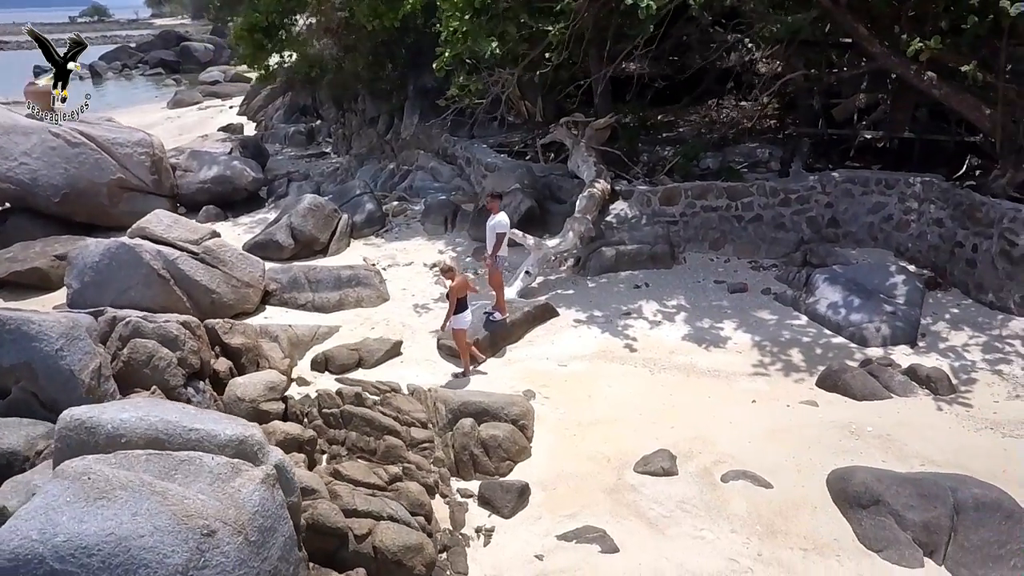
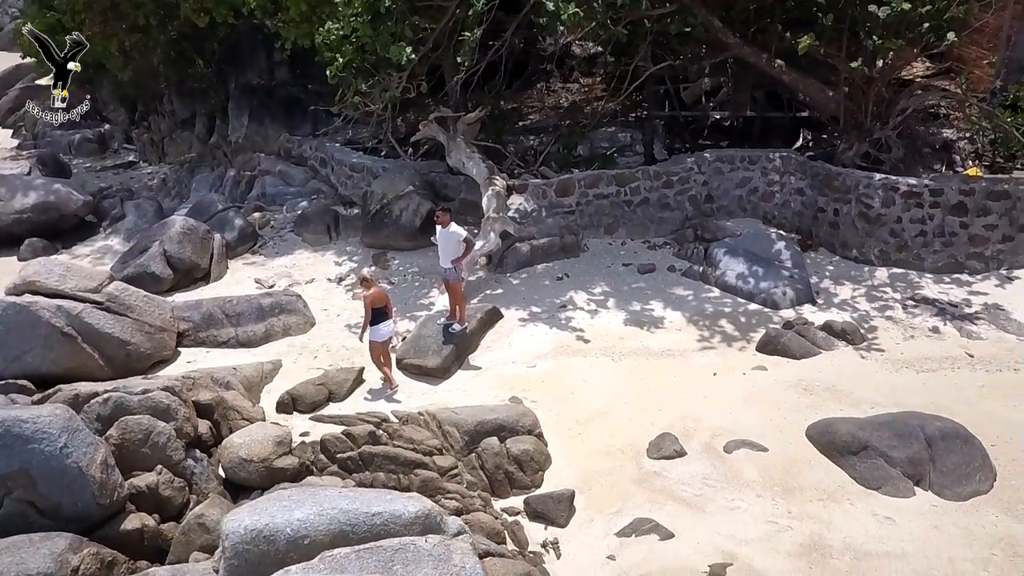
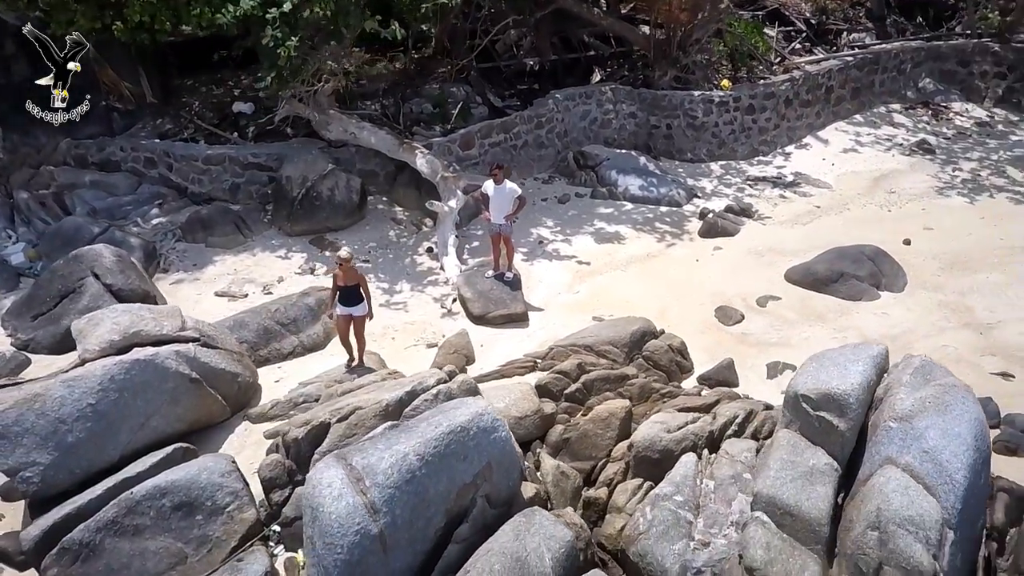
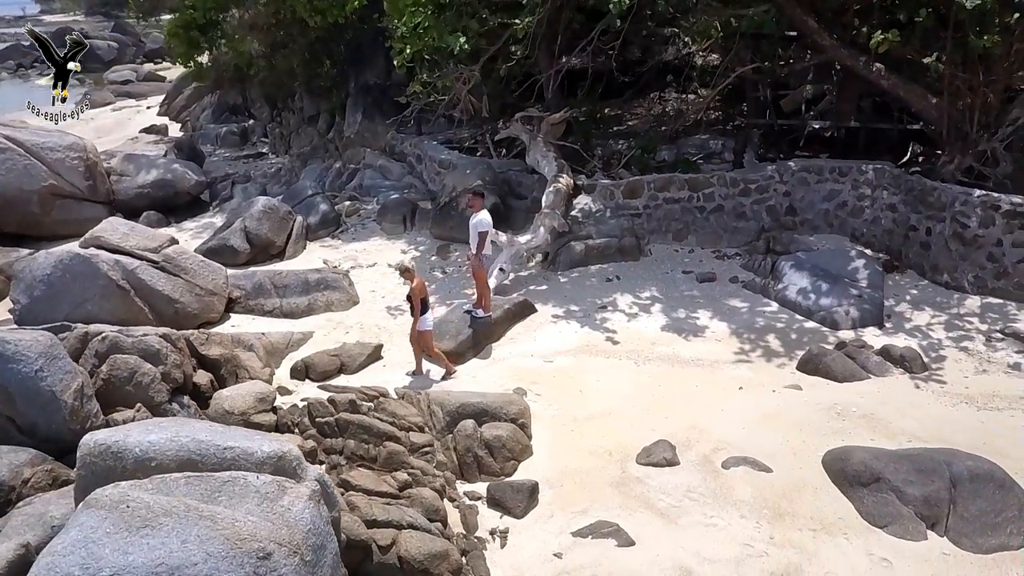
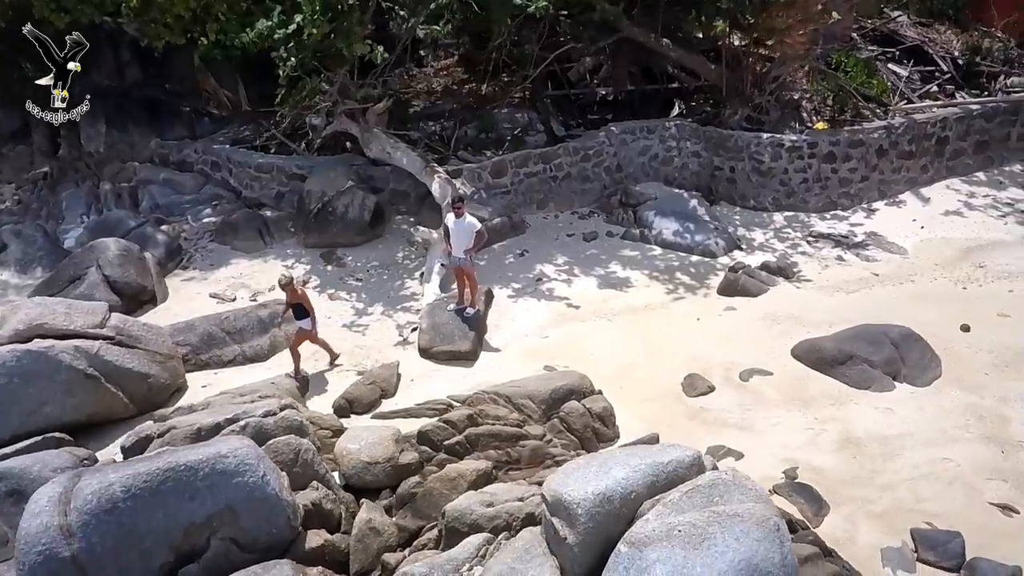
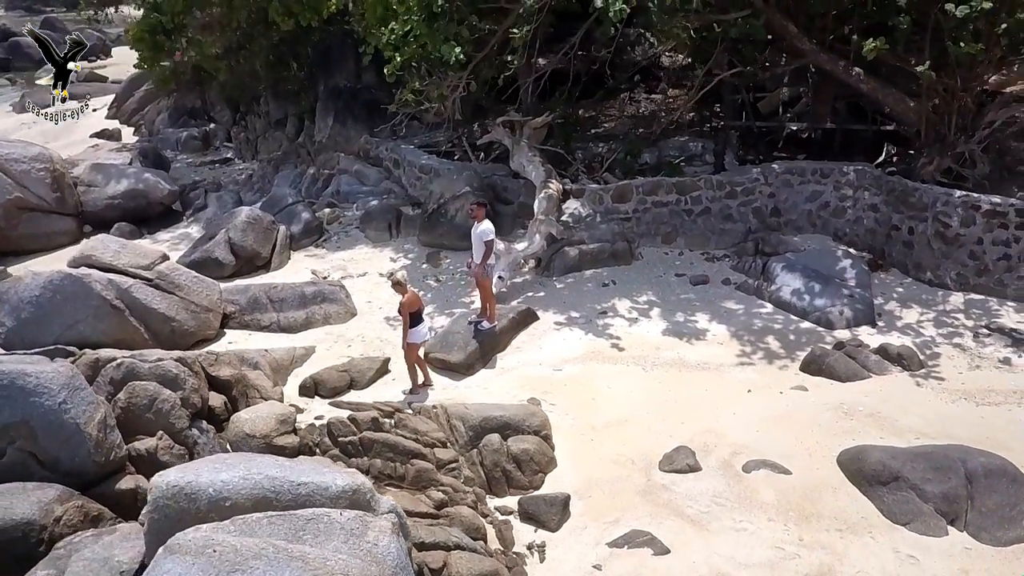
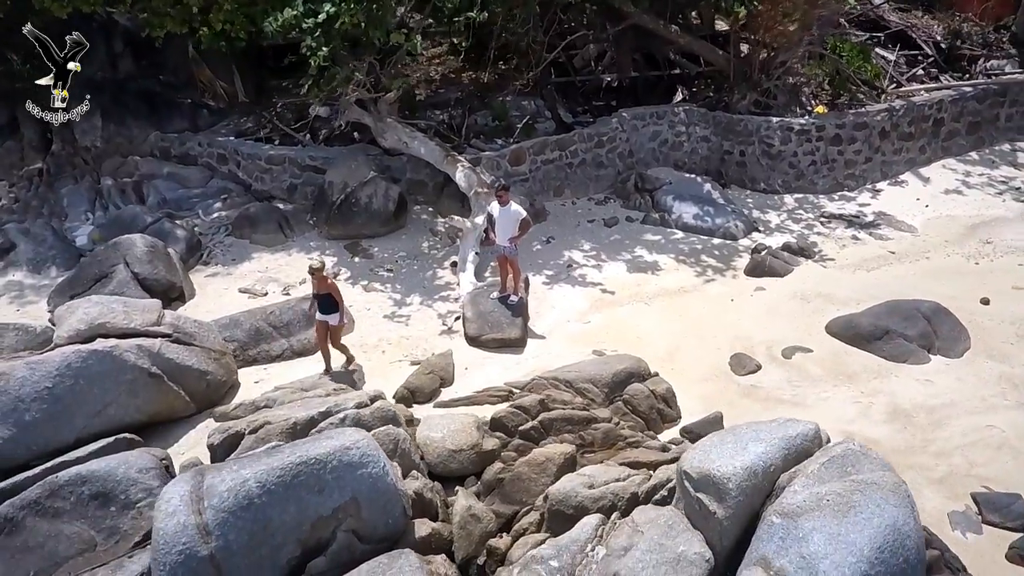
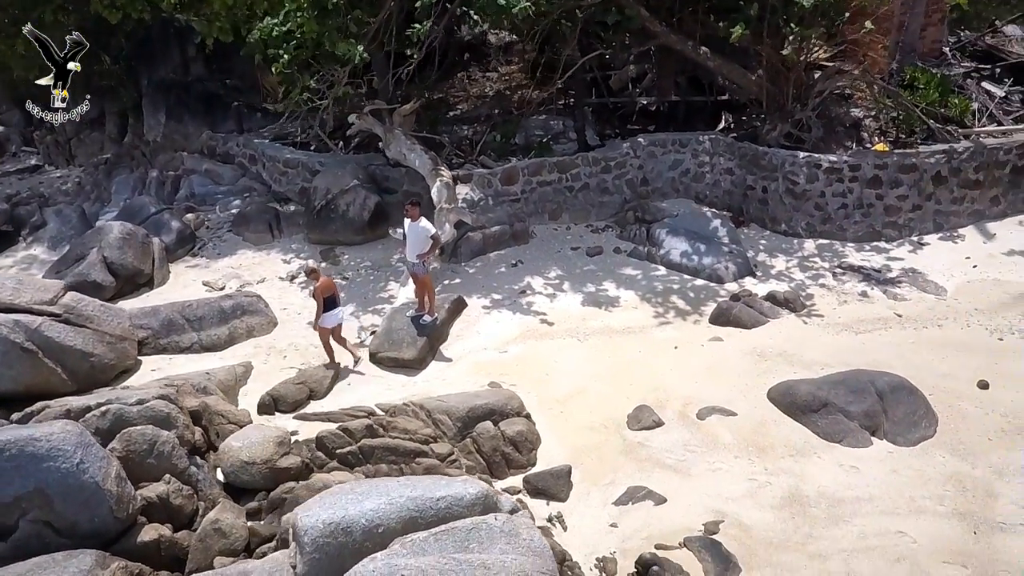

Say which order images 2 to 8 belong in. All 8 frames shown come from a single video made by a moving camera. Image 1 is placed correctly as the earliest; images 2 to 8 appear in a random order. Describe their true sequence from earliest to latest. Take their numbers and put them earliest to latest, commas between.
4, 6, 2, 8, 5, 7, 3
